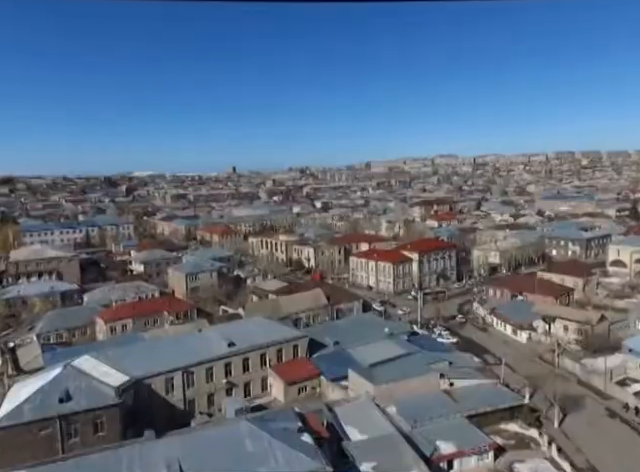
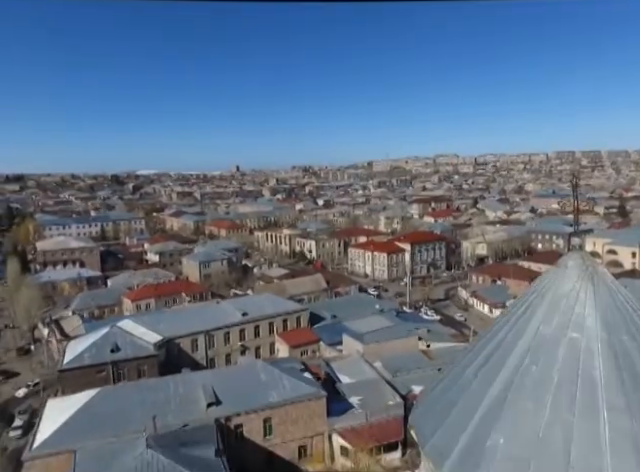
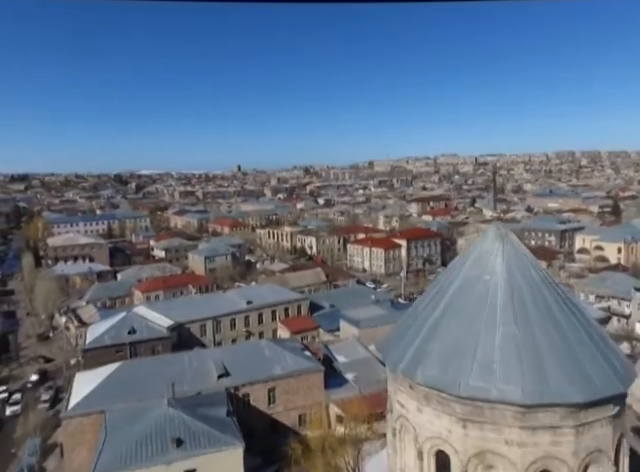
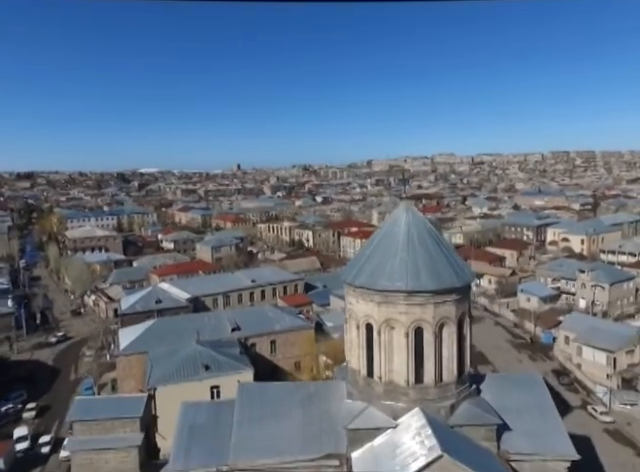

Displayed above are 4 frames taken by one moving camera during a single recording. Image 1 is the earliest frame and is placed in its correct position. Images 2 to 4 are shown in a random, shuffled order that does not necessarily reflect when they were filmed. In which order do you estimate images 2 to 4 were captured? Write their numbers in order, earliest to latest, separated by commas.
2, 3, 4
